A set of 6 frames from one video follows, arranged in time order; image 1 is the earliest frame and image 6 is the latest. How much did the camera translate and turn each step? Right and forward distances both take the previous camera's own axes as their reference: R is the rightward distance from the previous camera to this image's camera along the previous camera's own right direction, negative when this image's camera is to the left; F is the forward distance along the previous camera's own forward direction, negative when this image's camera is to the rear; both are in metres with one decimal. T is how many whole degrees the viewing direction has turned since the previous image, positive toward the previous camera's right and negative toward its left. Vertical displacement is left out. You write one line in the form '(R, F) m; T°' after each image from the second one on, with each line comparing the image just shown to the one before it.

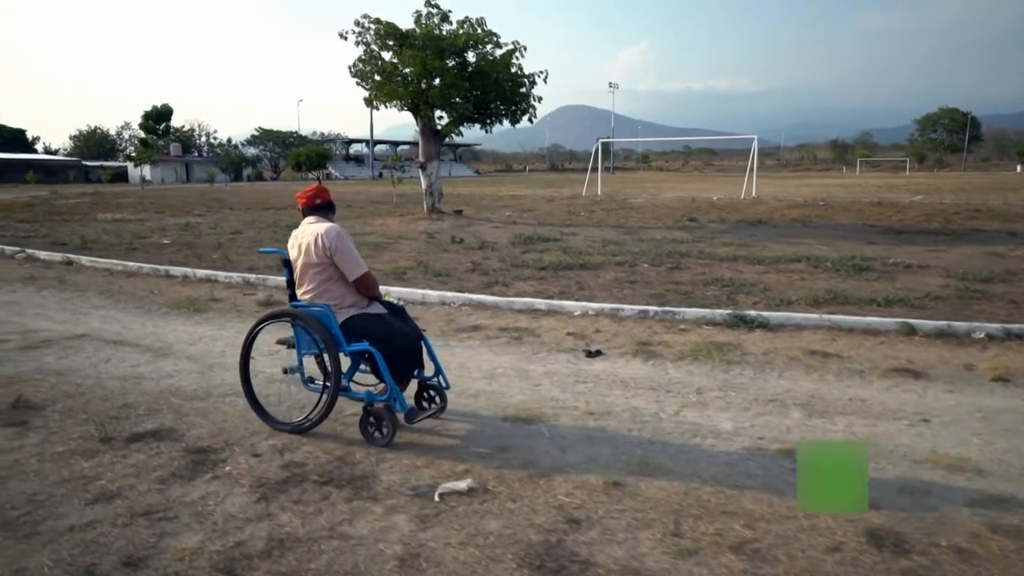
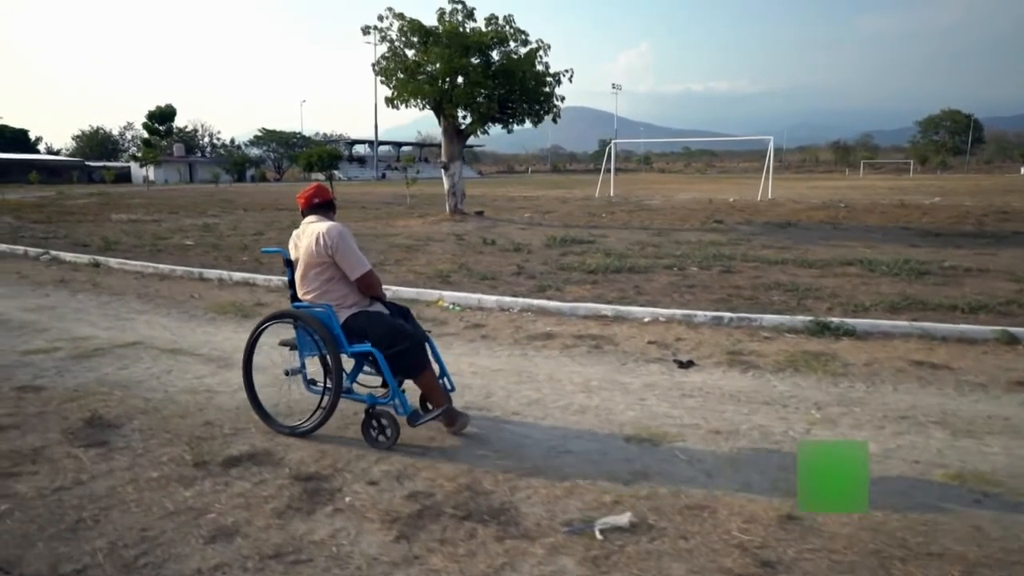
(-0.9, +0.4) m; 0°
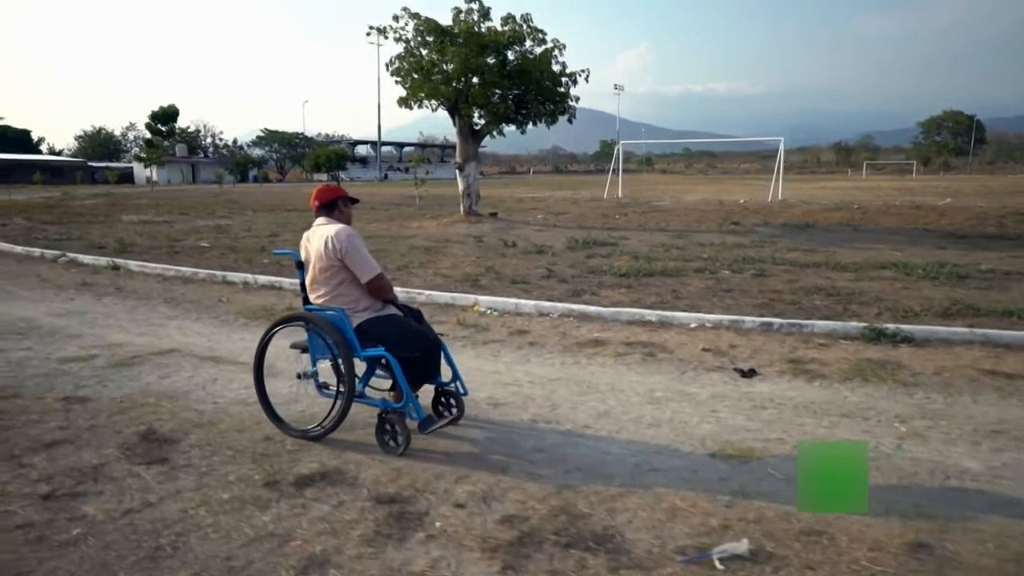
(-0.5, +0.2) m; 0°
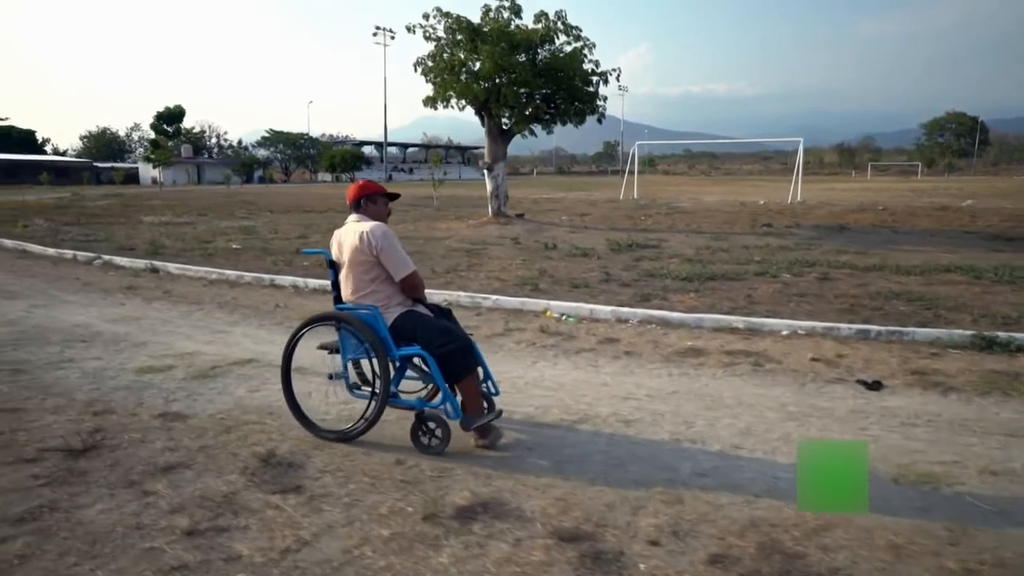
(-1.0, +0.4) m; 0°
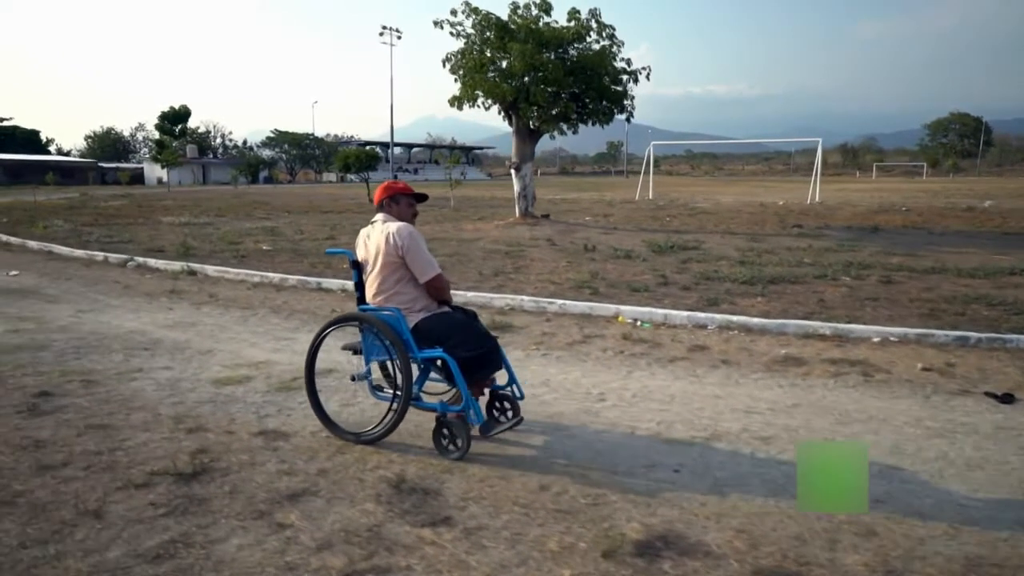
(-0.9, +0.4) m; 0°
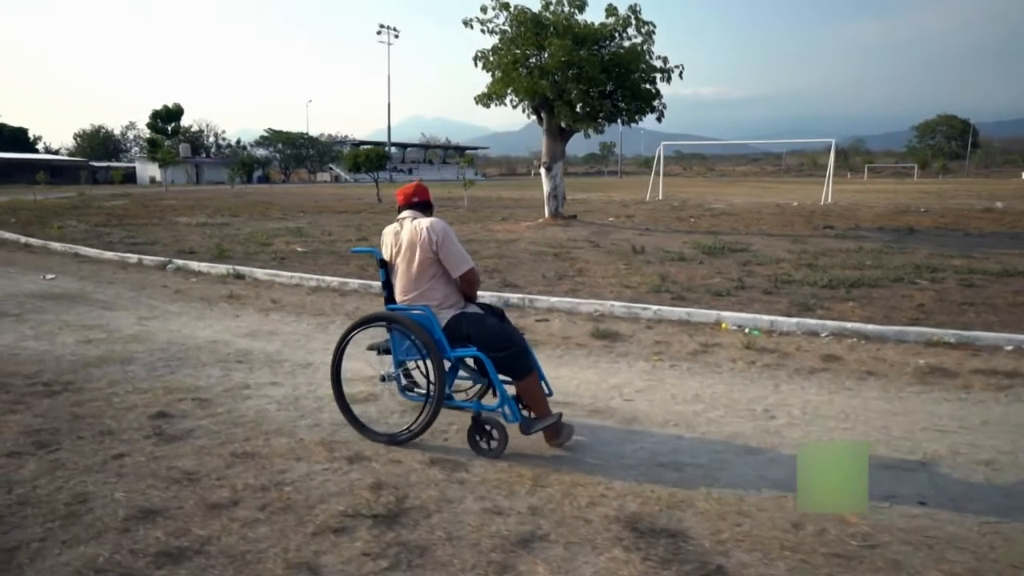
(-1.3, +0.5) m; +1°
